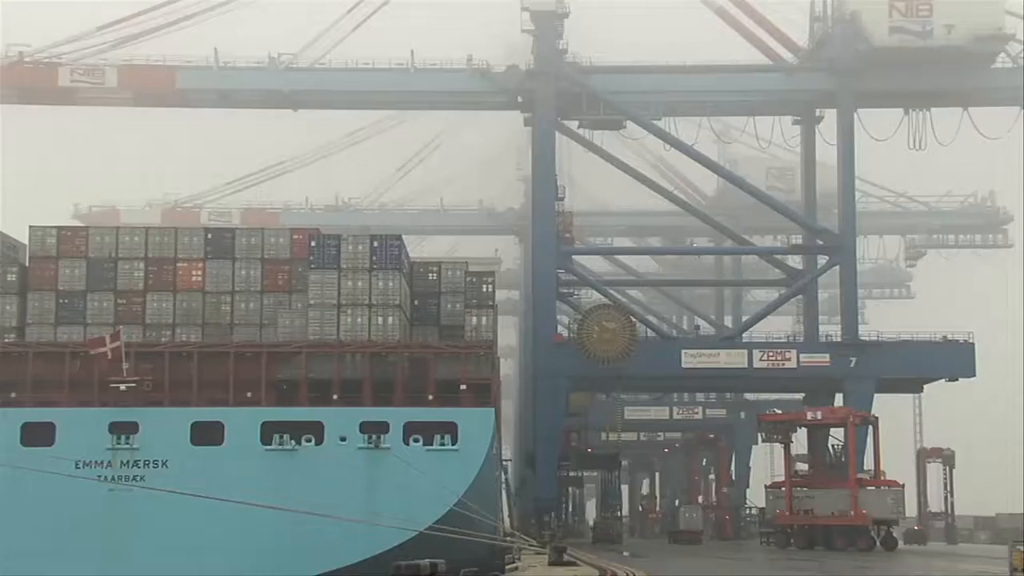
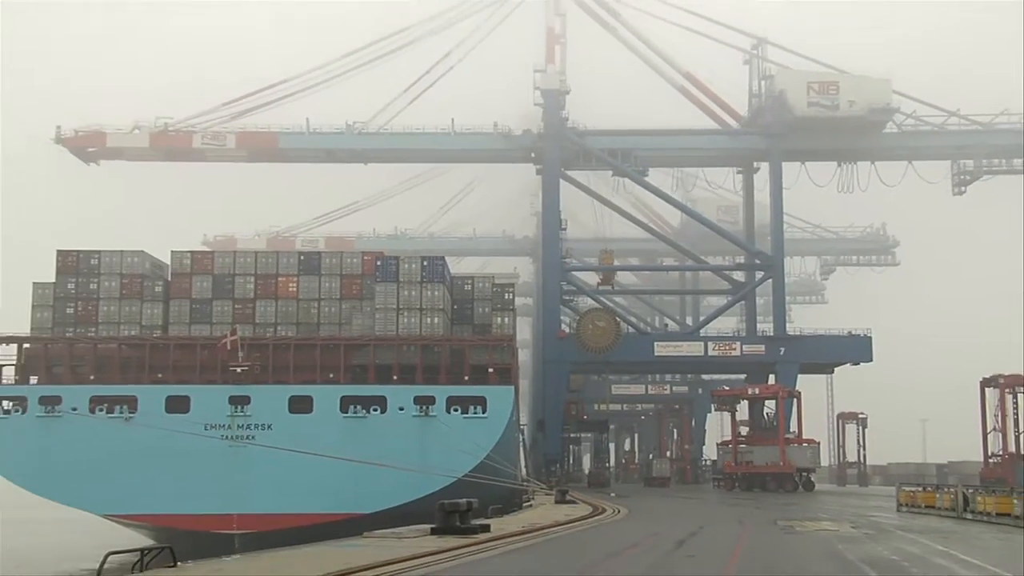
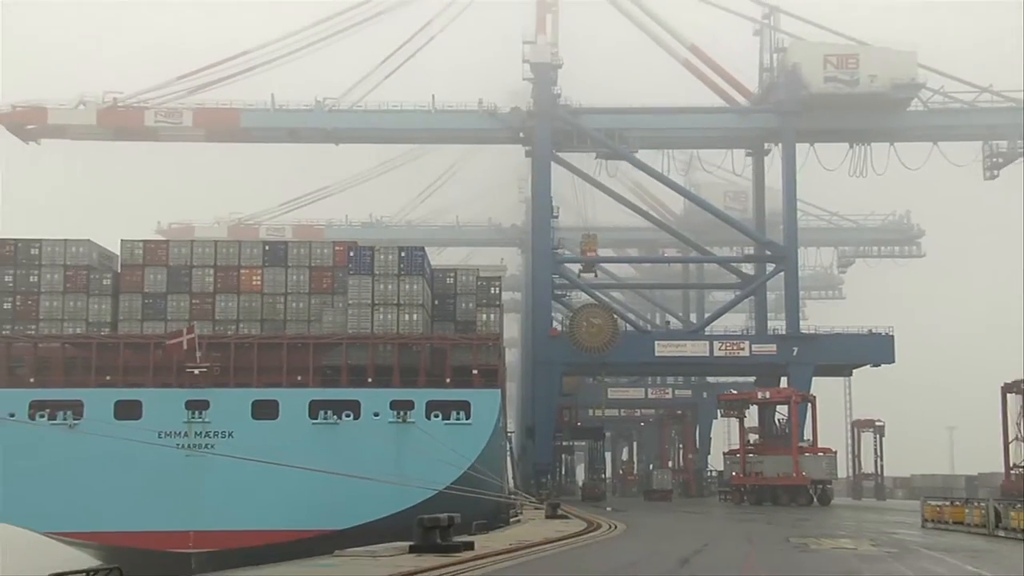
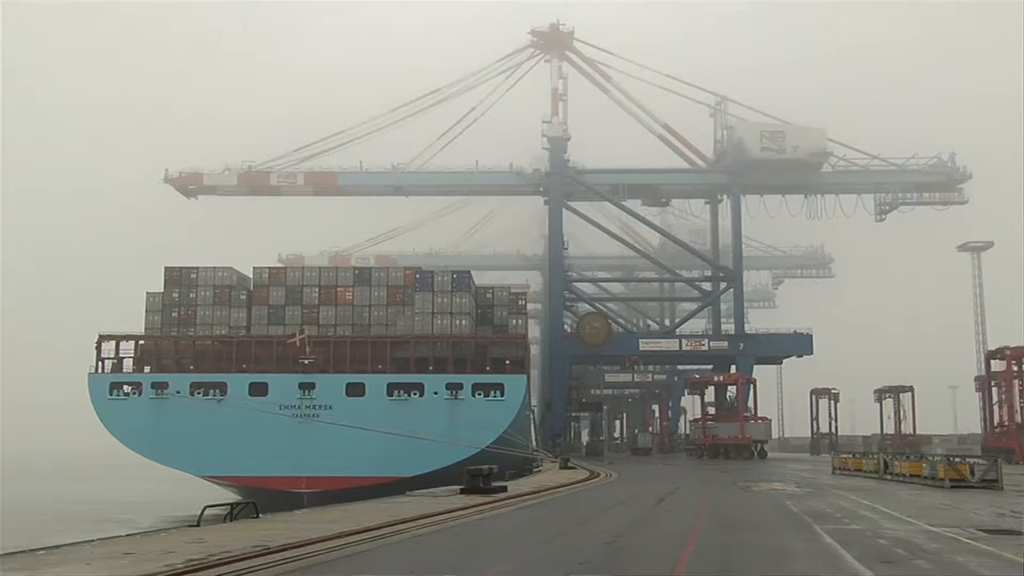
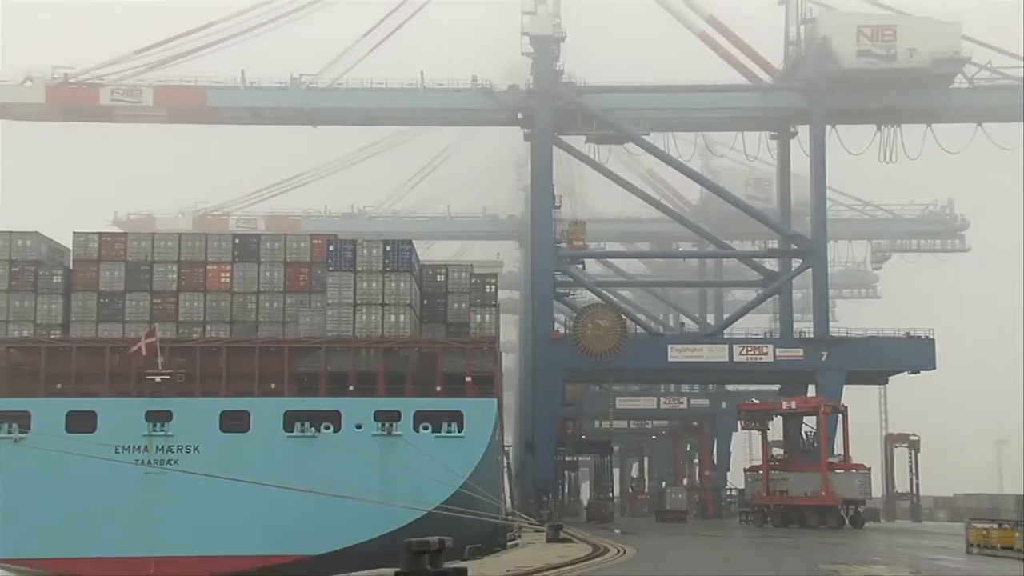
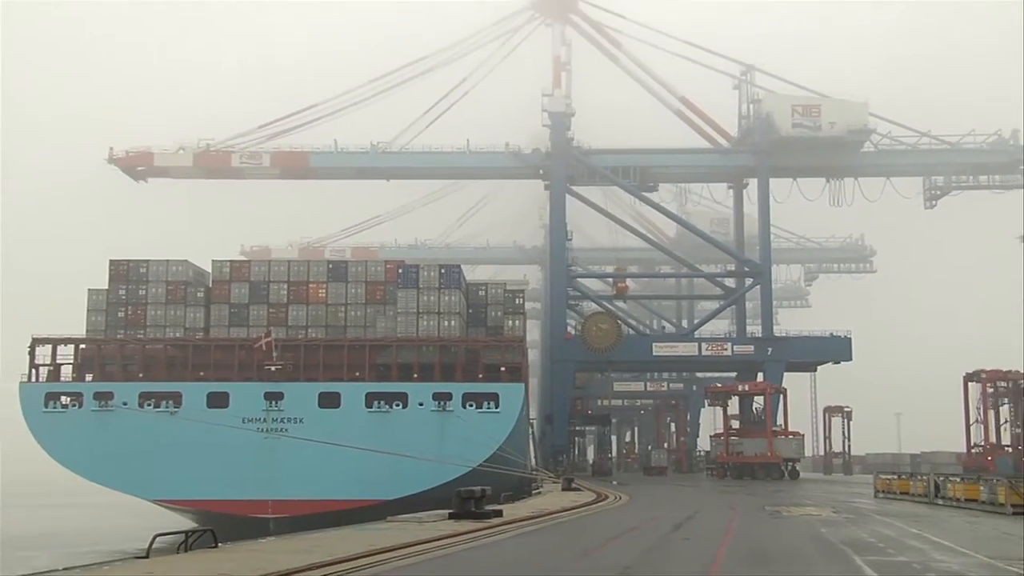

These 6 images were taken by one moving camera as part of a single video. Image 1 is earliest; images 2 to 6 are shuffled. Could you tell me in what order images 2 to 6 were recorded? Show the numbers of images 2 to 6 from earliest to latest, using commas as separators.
5, 3, 2, 6, 4
